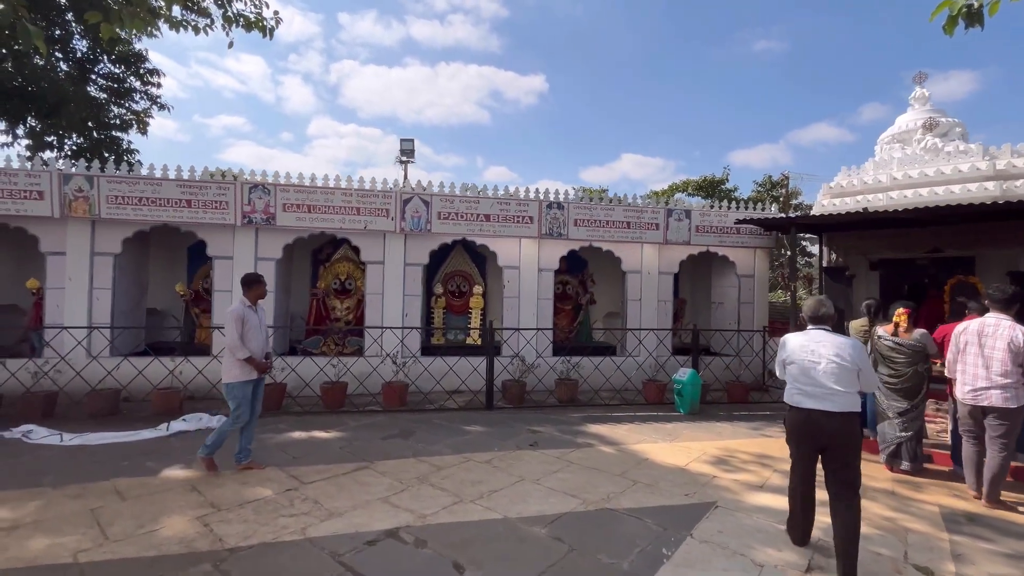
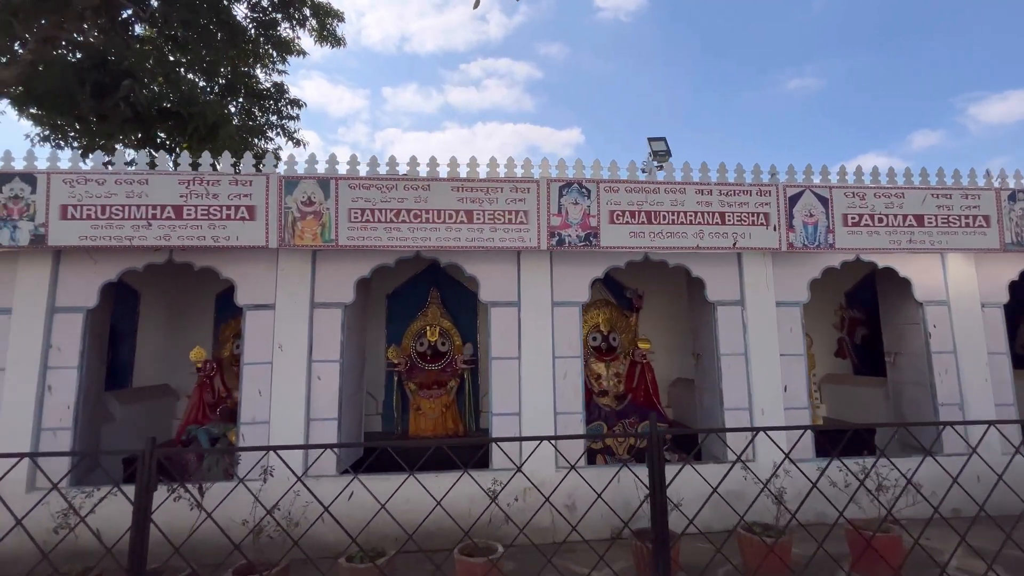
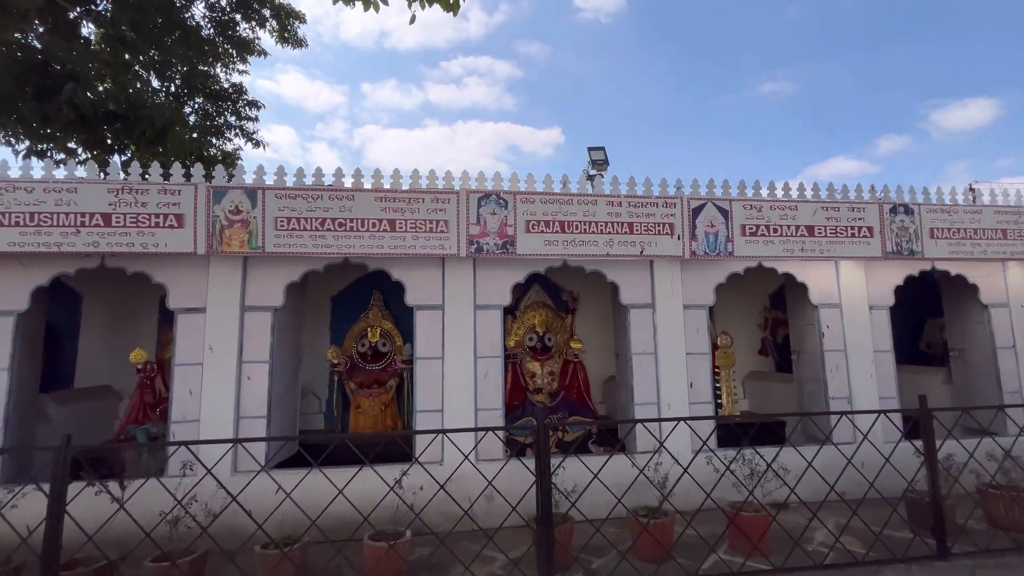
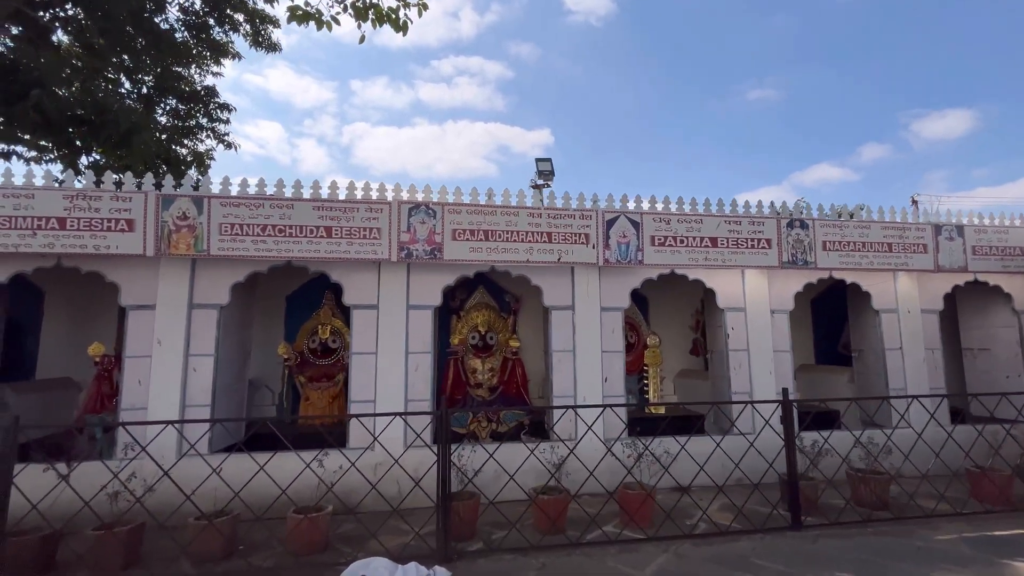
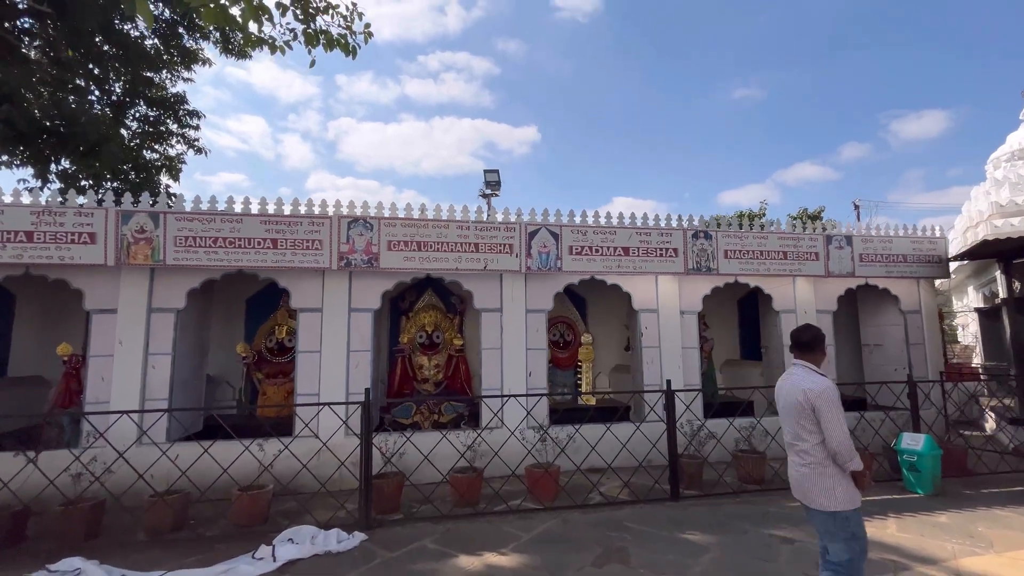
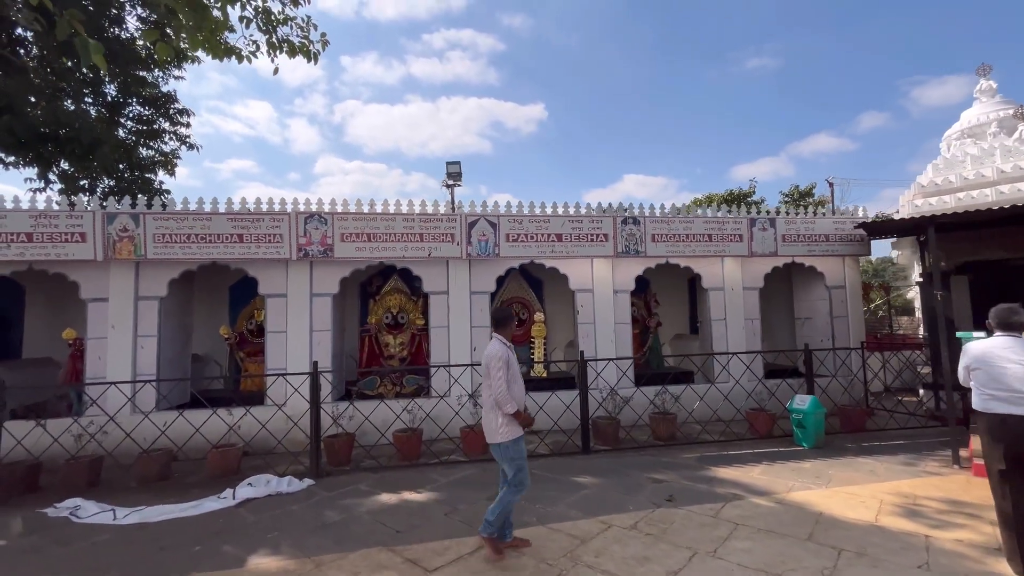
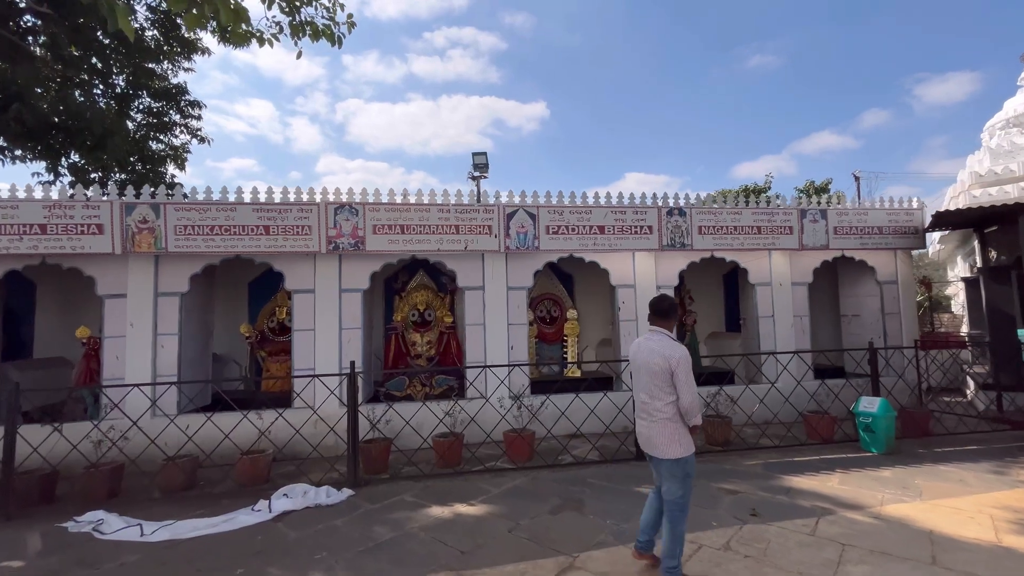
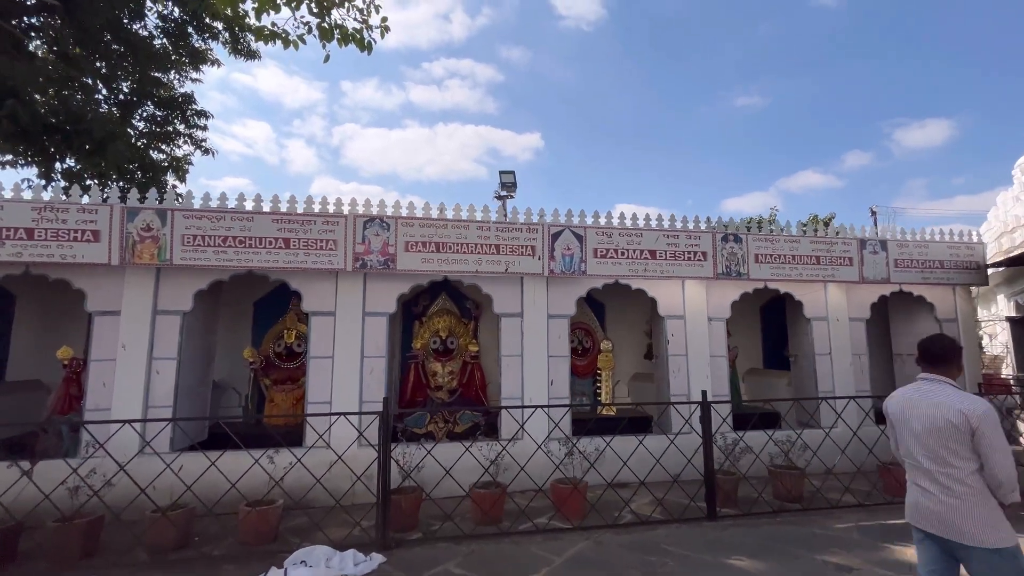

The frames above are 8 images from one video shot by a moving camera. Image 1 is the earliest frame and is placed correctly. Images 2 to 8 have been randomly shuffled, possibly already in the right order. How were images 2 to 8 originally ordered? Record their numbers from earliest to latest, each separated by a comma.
6, 7, 5, 8, 4, 3, 2
